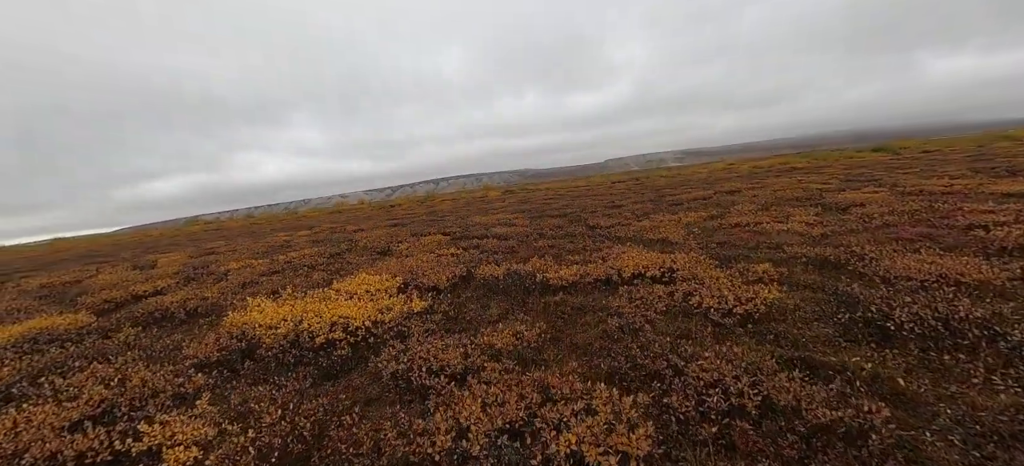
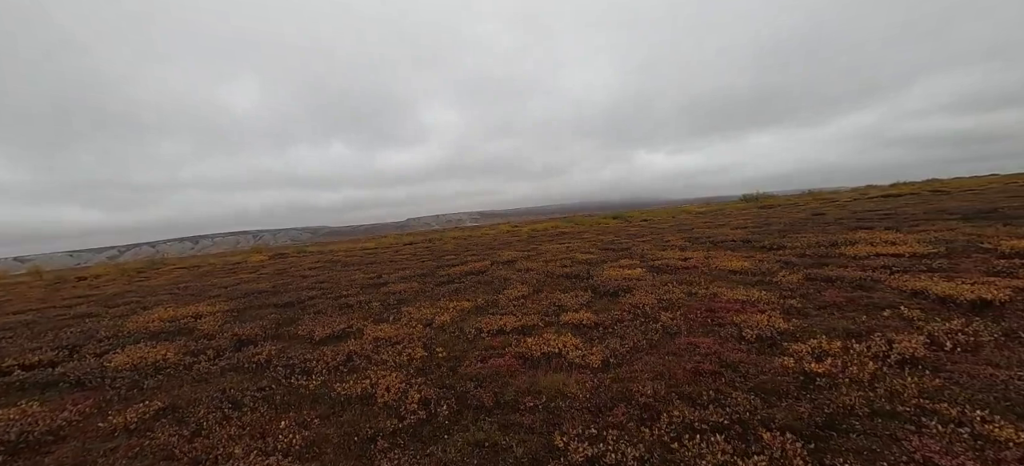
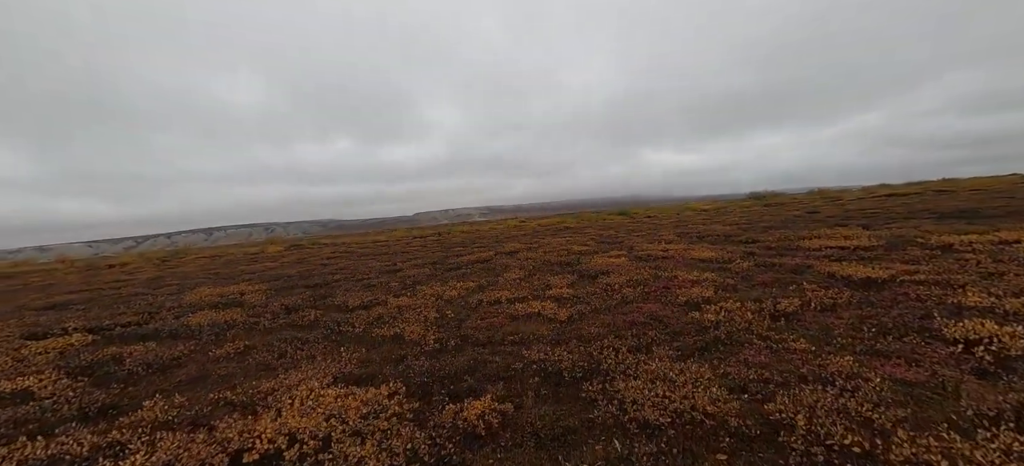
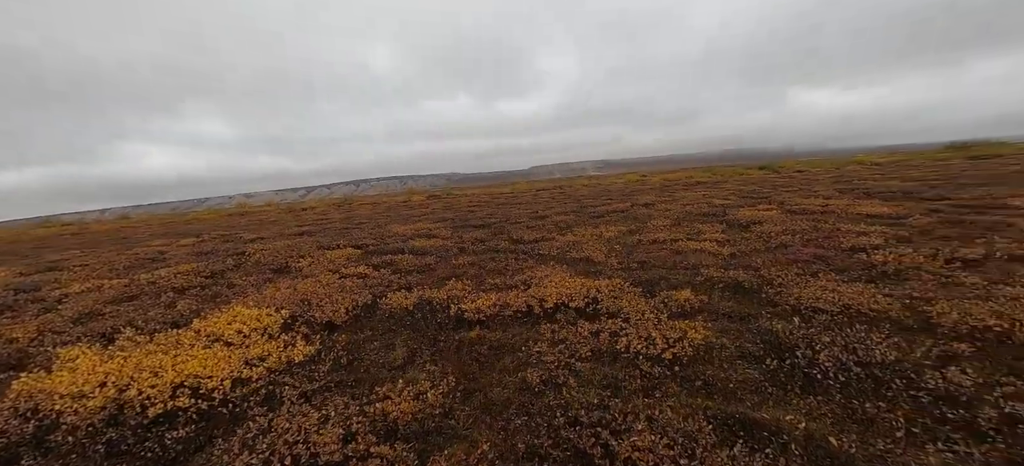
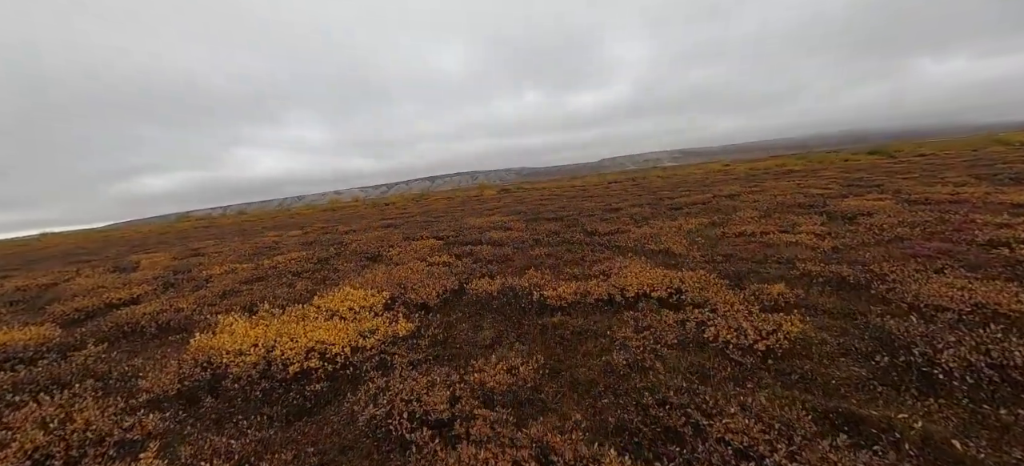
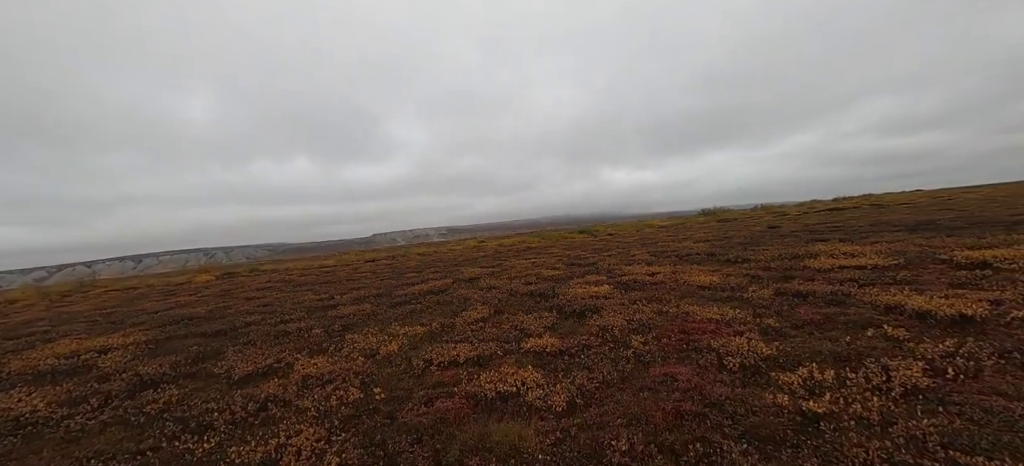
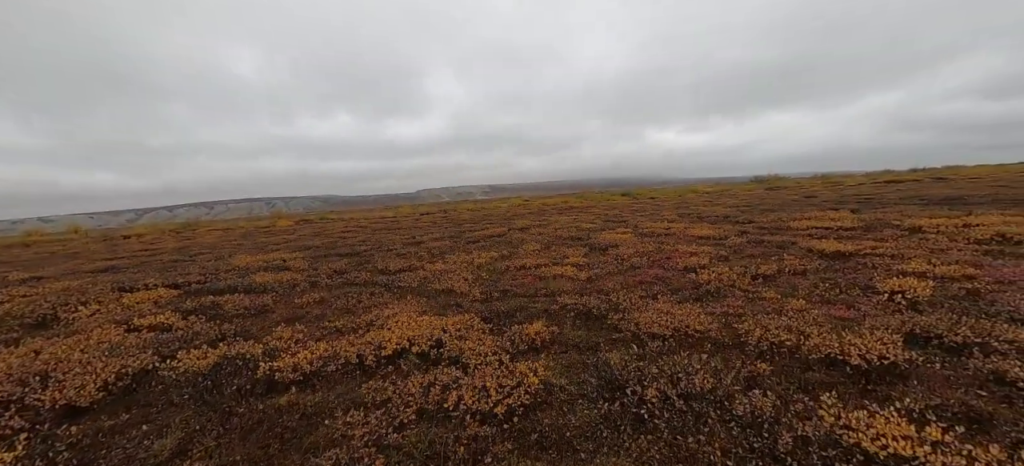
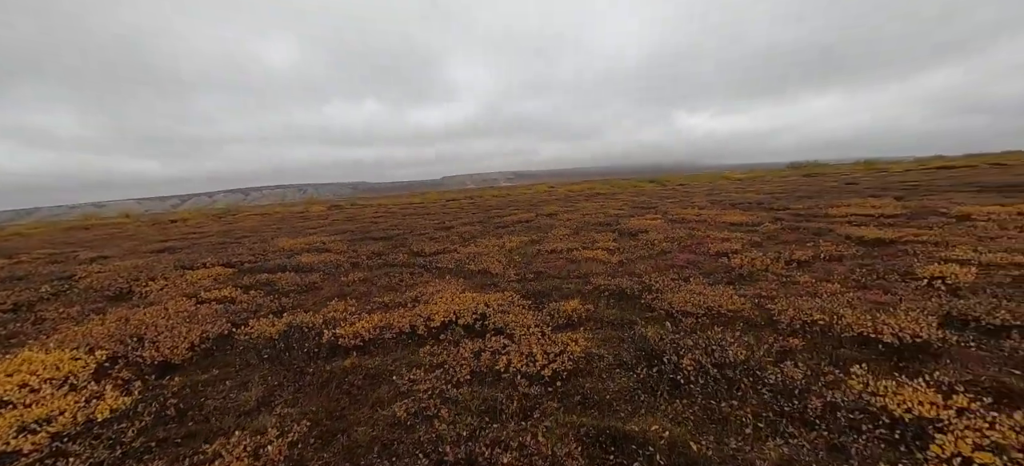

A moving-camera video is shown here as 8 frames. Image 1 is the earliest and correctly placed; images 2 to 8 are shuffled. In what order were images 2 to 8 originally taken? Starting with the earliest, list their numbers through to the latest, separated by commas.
5, 4, 8, 7, 3, 2, 6
